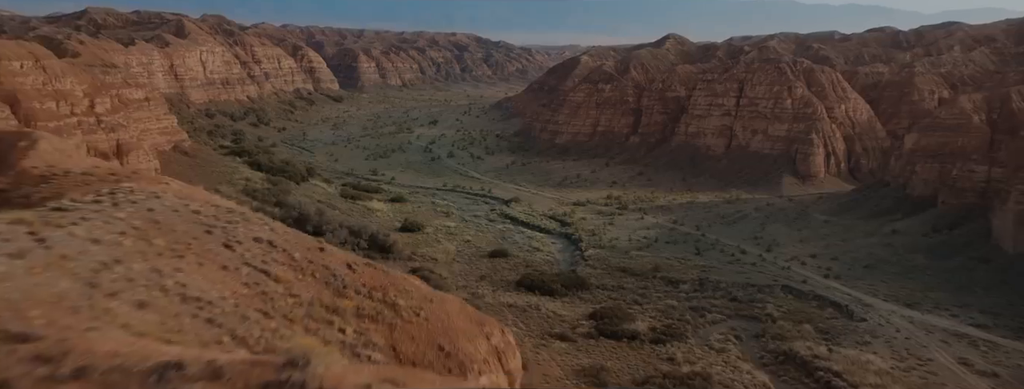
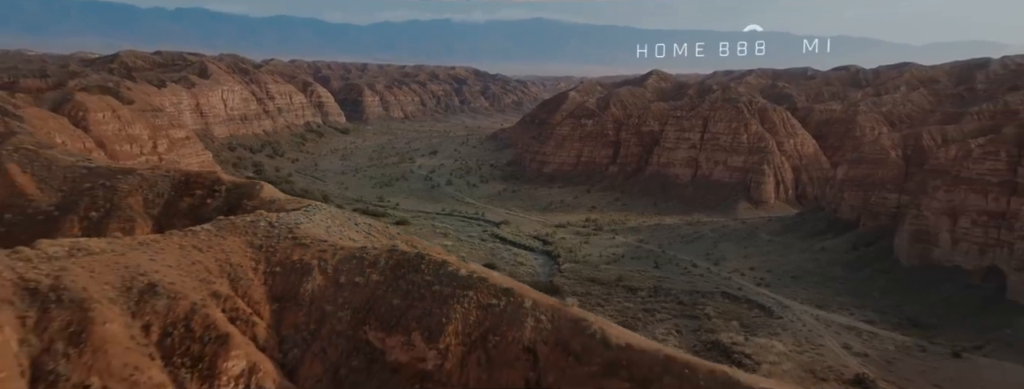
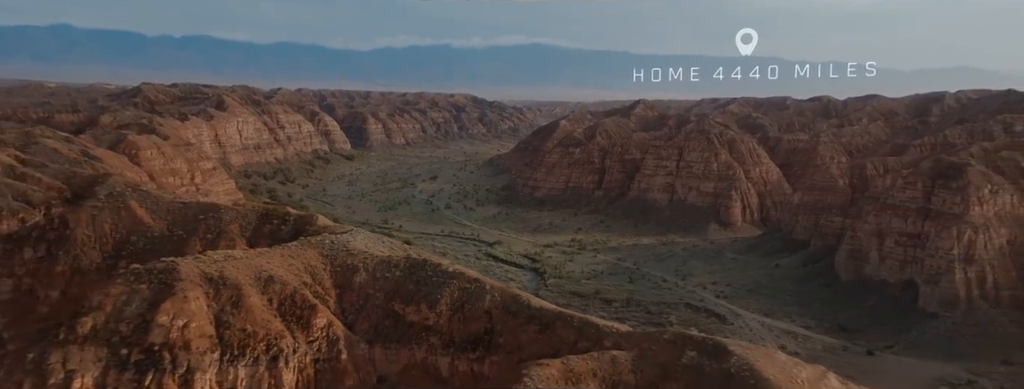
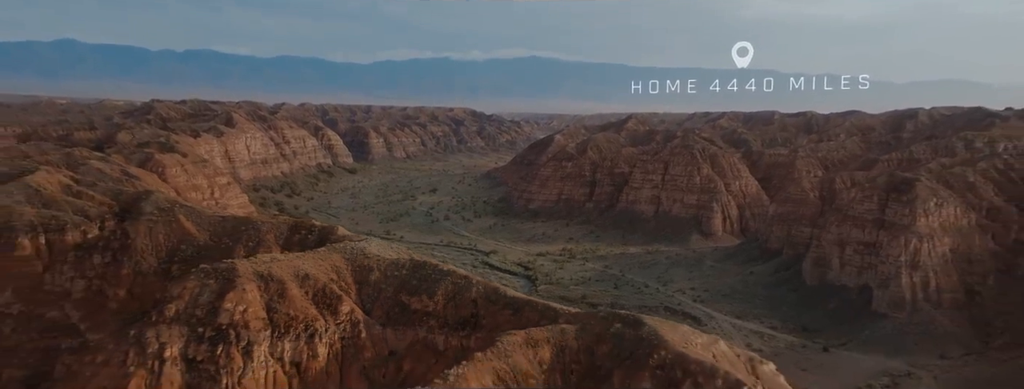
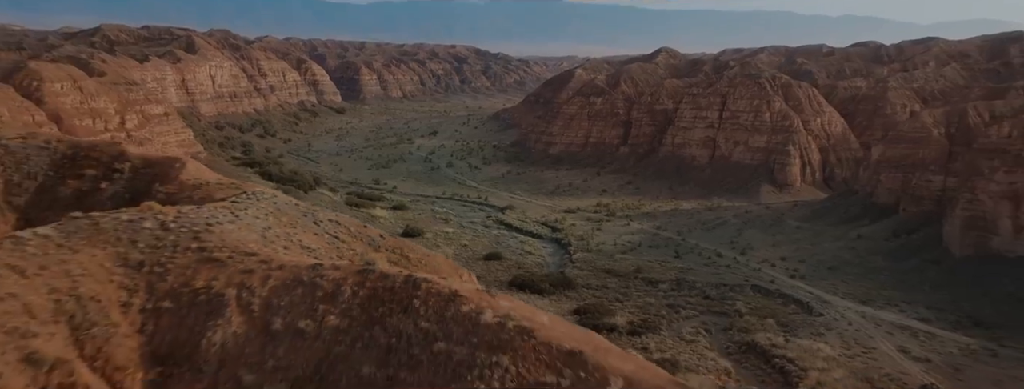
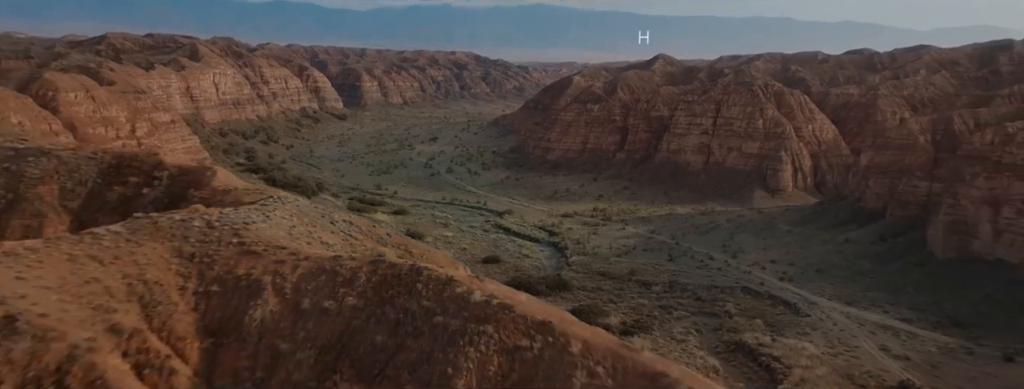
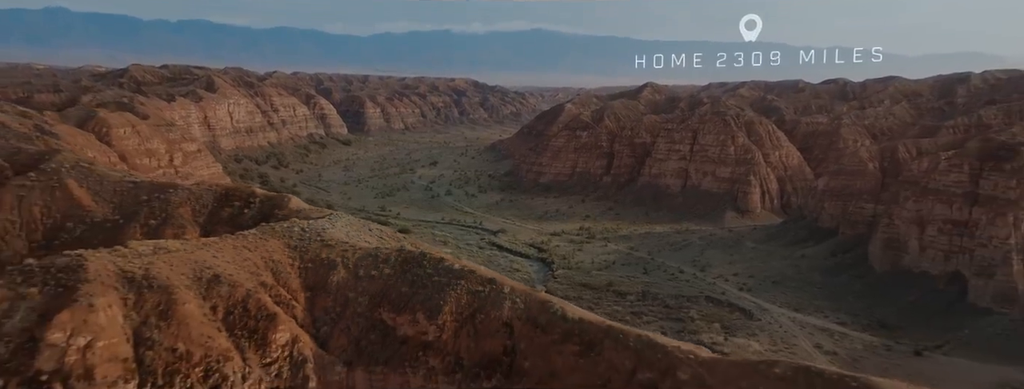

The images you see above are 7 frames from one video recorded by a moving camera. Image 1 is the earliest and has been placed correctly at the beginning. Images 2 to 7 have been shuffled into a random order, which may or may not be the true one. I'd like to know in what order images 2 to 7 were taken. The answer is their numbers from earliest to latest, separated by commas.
5, 6, 2, 7, 3, 4
